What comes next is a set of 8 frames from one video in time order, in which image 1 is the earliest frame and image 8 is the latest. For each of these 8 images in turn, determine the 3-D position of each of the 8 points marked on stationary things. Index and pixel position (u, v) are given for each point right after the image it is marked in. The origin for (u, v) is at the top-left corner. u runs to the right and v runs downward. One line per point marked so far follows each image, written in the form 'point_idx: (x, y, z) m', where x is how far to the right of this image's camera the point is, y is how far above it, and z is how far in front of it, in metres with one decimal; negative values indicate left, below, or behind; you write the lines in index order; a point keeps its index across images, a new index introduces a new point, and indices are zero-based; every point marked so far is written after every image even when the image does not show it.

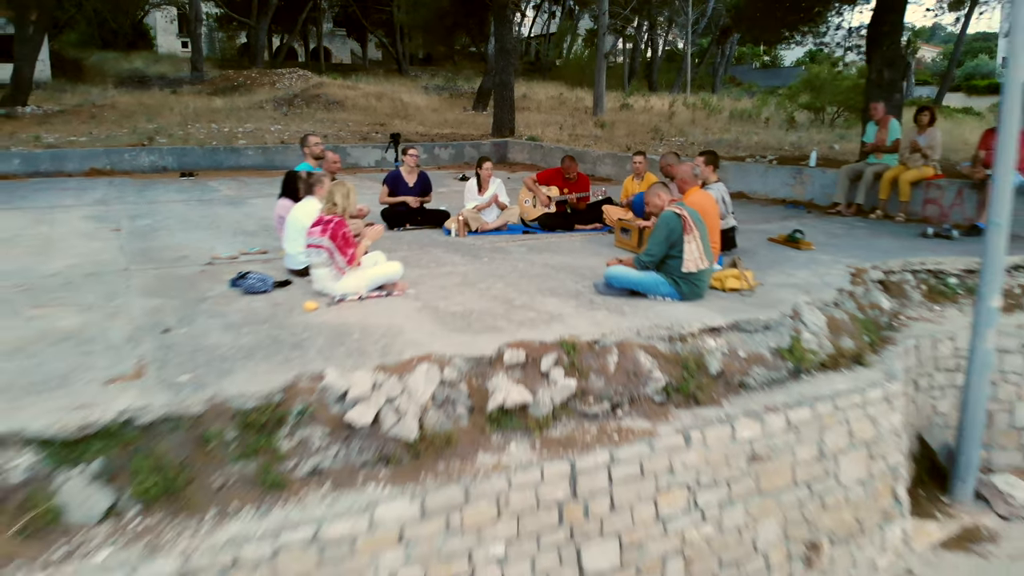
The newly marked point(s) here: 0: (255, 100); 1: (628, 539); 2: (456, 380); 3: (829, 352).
0: (-5.8, +4.2, +18.7) m
1: (+0.4, -0.8, +2.7) m
2: (-0.2, -0.3, +3.0) m
3: (+1.4, -0.3, +3.6) m
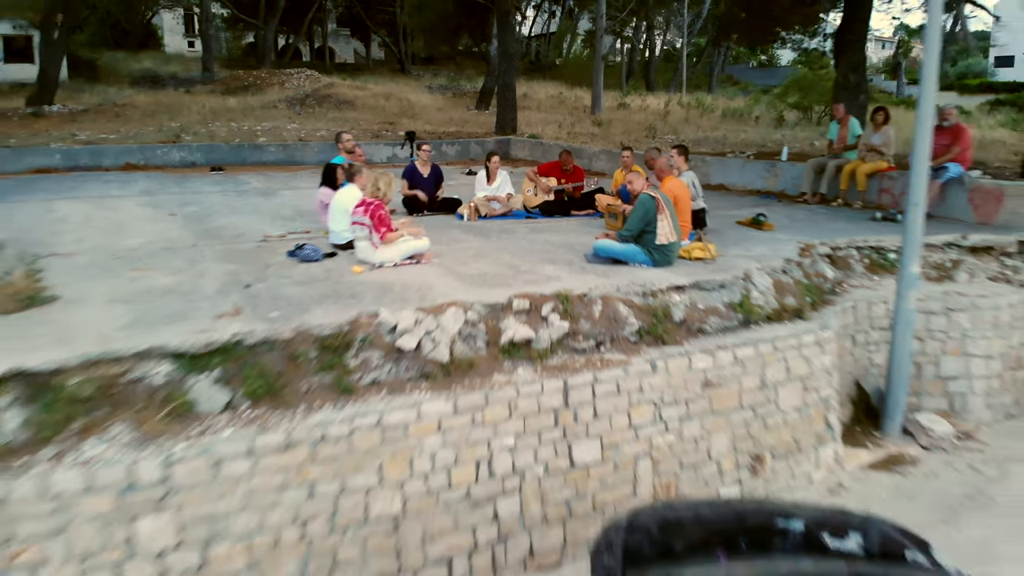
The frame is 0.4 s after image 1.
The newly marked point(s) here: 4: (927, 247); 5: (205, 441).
0: (-5.8, +4.4, +19.6) m
1: (+0.4, -0.7, +3.6) m
2: (-0.2, -0.1, +3.8) m
3: (+1.4, -0.1, +4.5) m
4: (+2.9, +0.3, +5.7) m
5: (-1.0, -0.5, +2.9) m
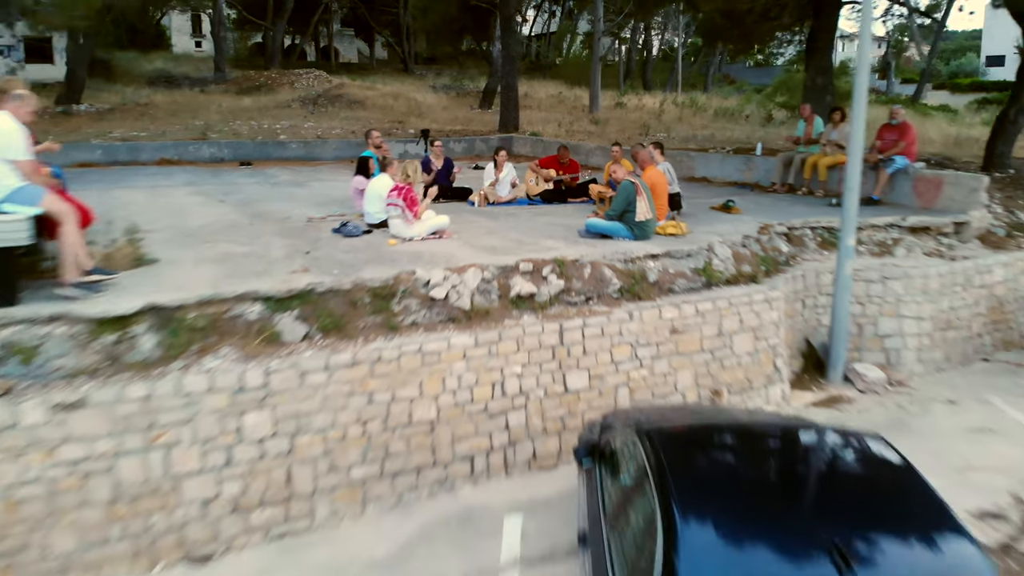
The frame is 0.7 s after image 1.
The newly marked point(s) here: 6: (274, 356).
0: (-5.7, +4.6, +20.6) m
1: (+0.4, -0.5, +4.5) m
2: (-0.1, +0.1, +4.8) m
3: (+1.4, +0.1, +5.4) m
4: (+2.9, +0.5, +6.7) m
5: (-1.0, -0.3, +3.8) m
6: (-1.1, -0.3, +3.9) m
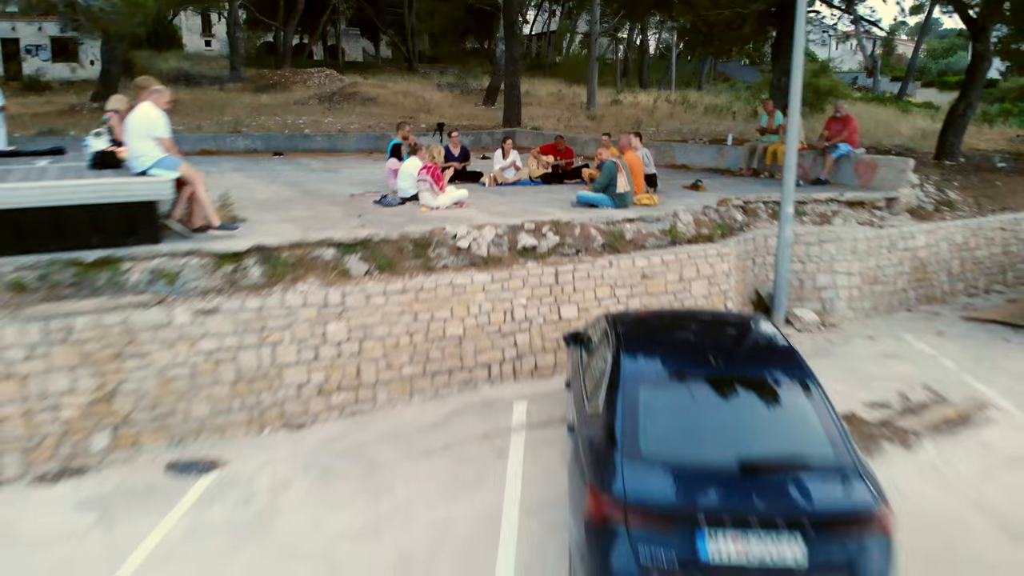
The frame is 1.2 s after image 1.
0: (-5.7, +5.0, +21.9) m
1: (+0.5, -0.1, +5.9) m
2: (-0.1, +0.4, +6.2) m
3: (+1.5, +0.4, +6.8) m
4: (+2.9, +0.8, +8.0) m
5: (-1.0, 0.0, +5.2) m
6: (-1.1, 0.0, +5.3) m
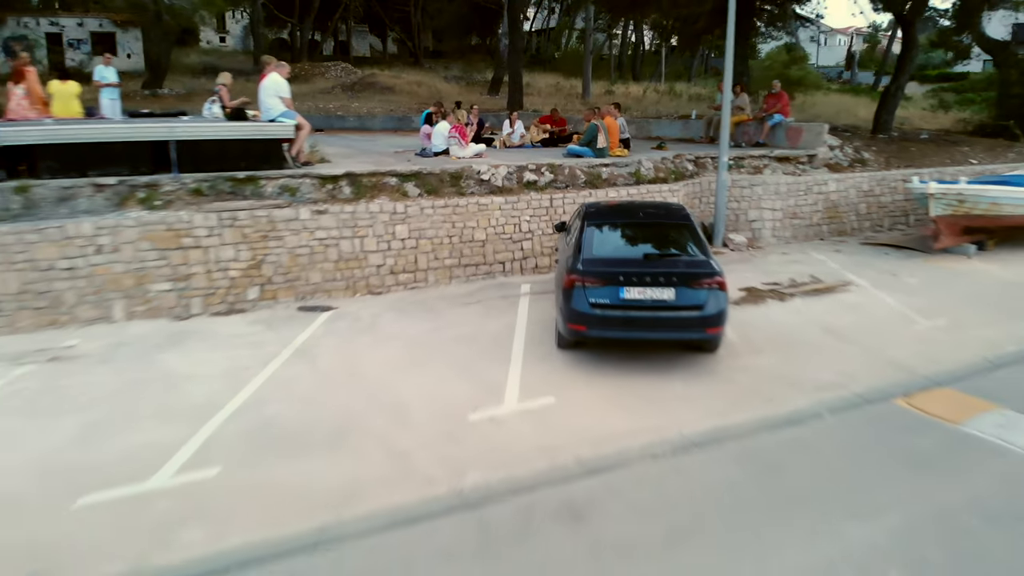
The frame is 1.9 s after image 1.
0: (-5.6, +5.8, +24.3) m
1: (+0.6, +0.7, +8.3) m
2: (0.0, +1.2, +8.5) m
3: (+1.6, +1.2, +9.2) m
4: (+3.0, +1.6, +10.4) m
5: (-0.9, +0.8, +7.6) m
6: (-1.0, +0.8, +7.6) m
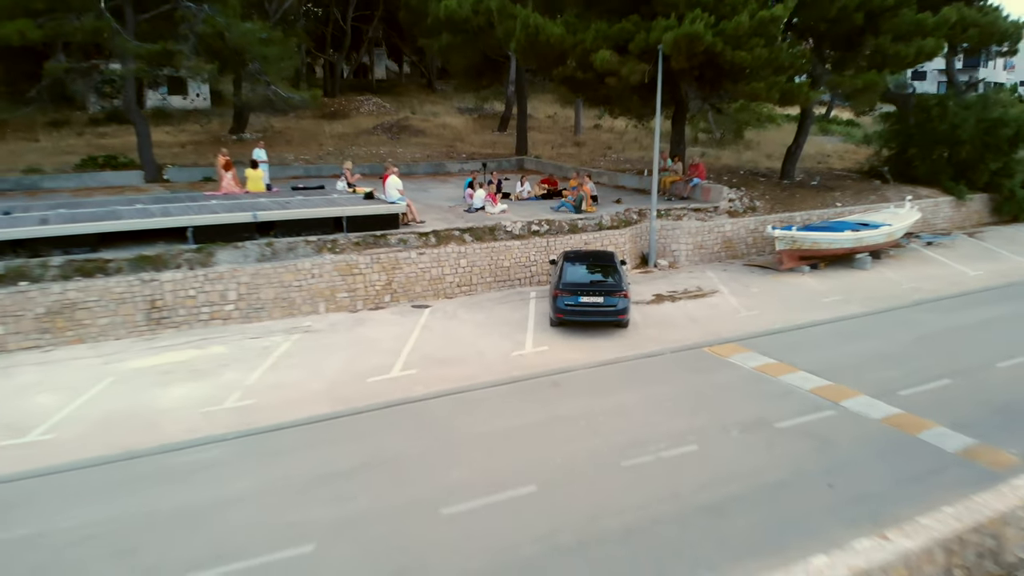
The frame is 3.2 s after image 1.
0: (-5.4, +5.8, +30.1) m
1: (+0.8, +0.6, +14.2) m
2: (+0.2, +1.1, +14.4) m
3: (+1.8, +1.1, +15.1) m
4: (+3.2, +1.5, +16.3) m
5: (-0.7, +0.7, +13.5) m
6: (-0.8, +0.7, +13.5) m
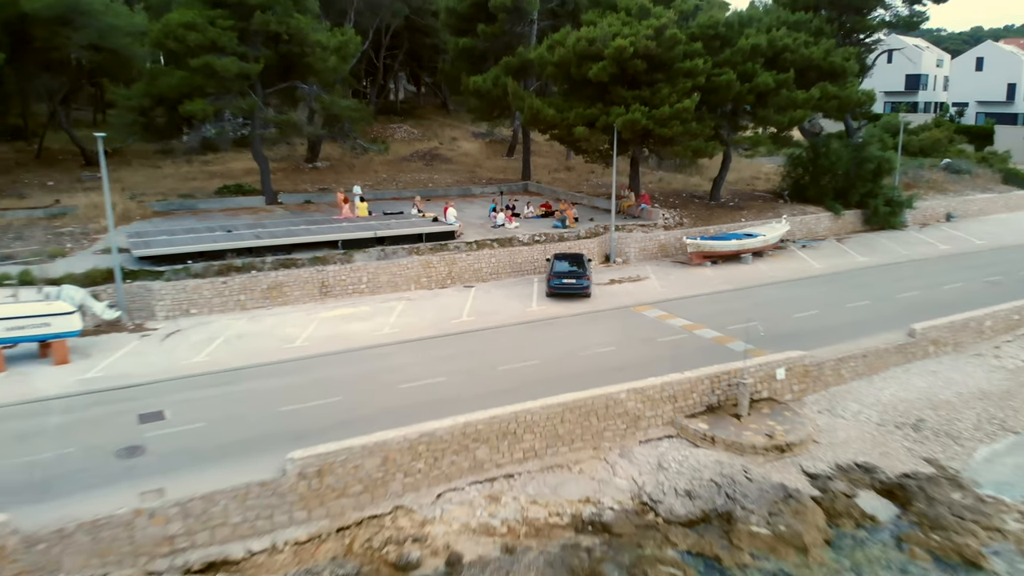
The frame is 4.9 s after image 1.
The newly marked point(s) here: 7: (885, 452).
0: (-5.1, +6.2, +39.1) m
1: (+1.1, +0.9, +23.2) m
2: (+0.5, +1.4, +23.4) m
3: (+2.1, +1.5, +24.1) m
4: (+3.5, +1.9, +25.3) m
5: (-0.4, +1.0, +22.5) m
6: (-0.5, +1.0, +22.5) m
7: (+6.7, -2.9, +14.9) m
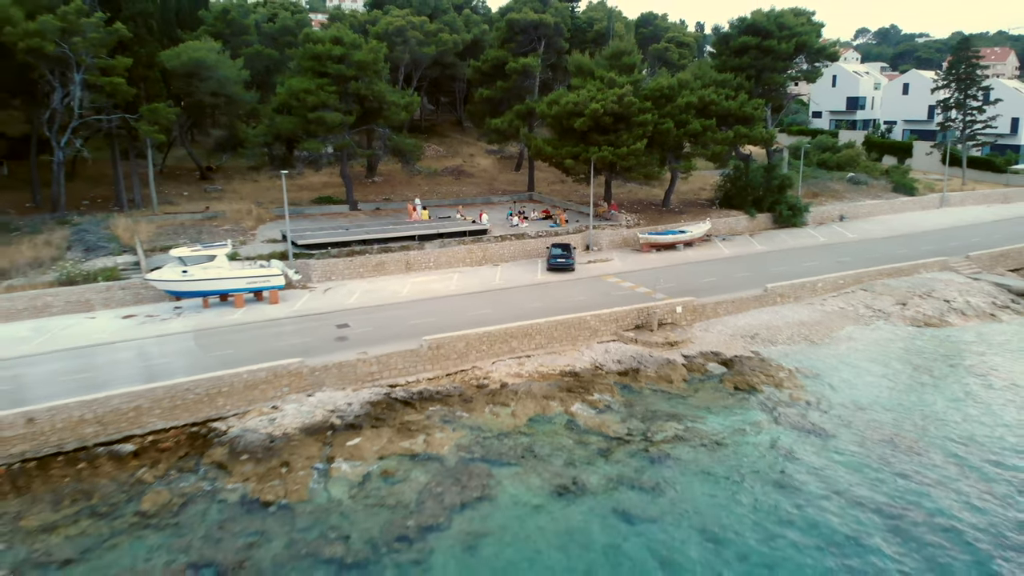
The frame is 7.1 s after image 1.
0: (-4.6, +7.3, +51.9) m
1: (+1.6, +1.9, +36.0) m
2: (+1.1, +2.4, +36.2) m
3: (+2.6, +2.5, +36.9) m
4: (+4.1, +2.9, +38.1) m
5: (+0.2, +2.0, +35.3) m
6: (+0.1, +2.0, +35.3) m
7: (+7.3, -2.0, +27.7) m
